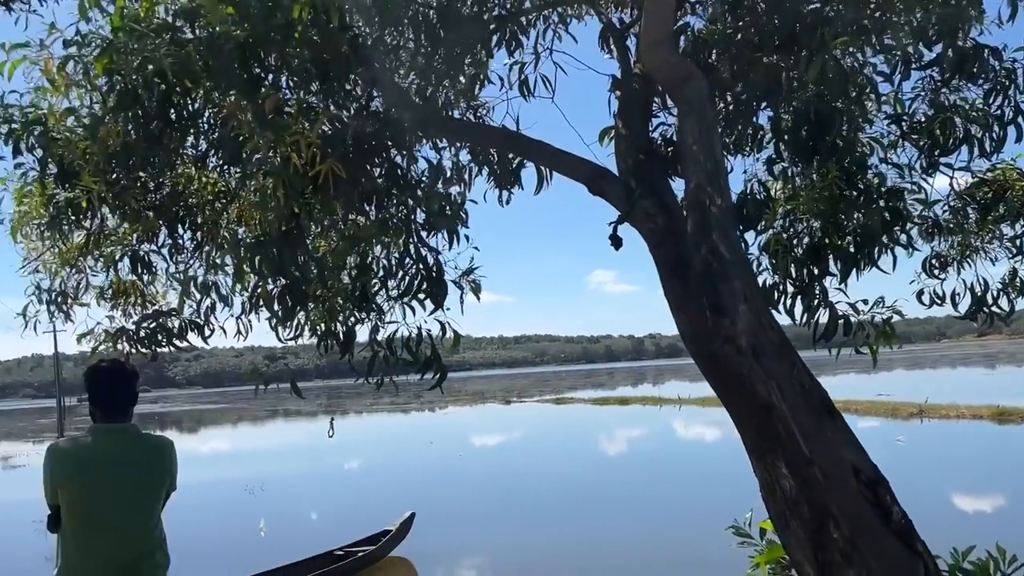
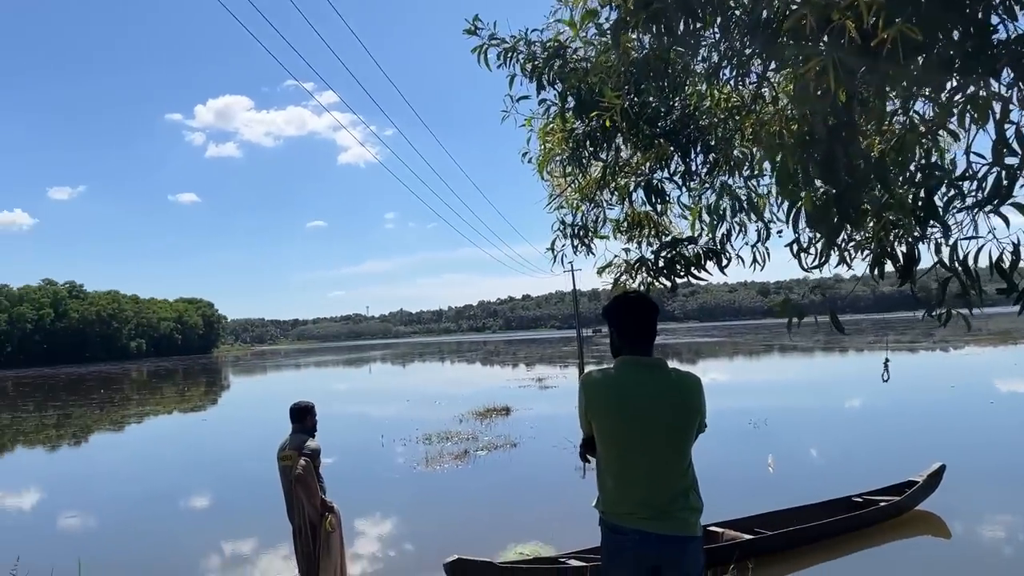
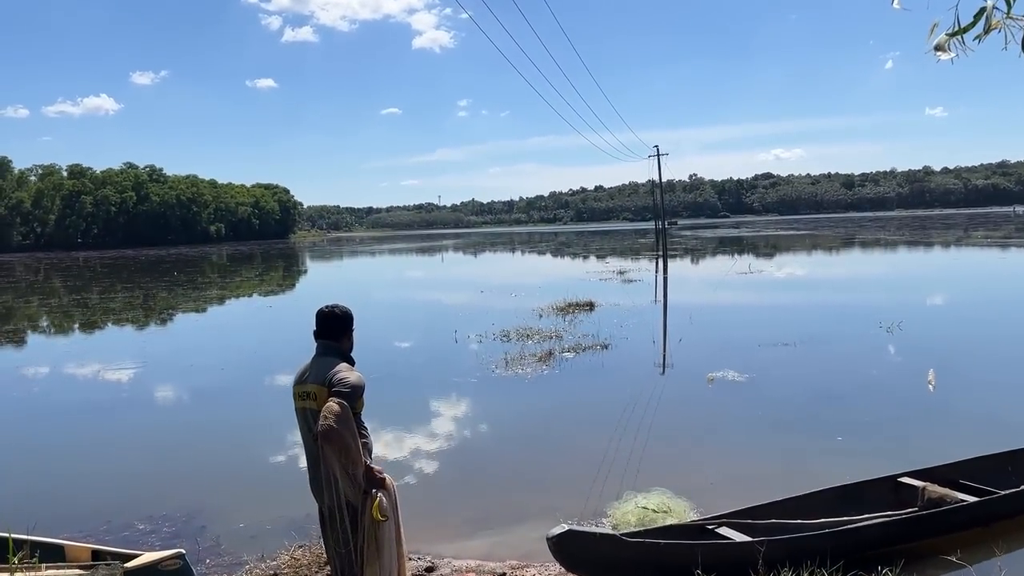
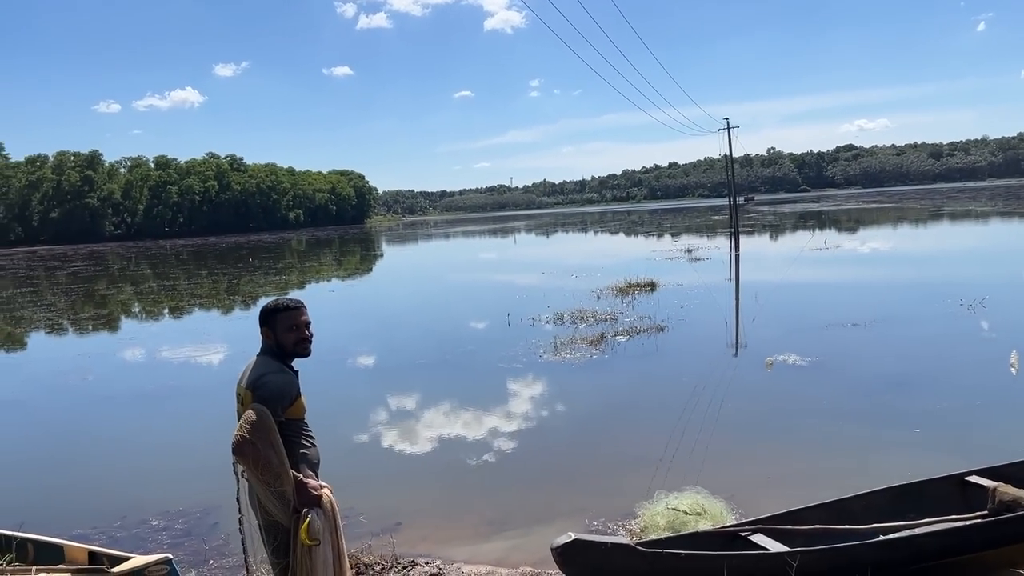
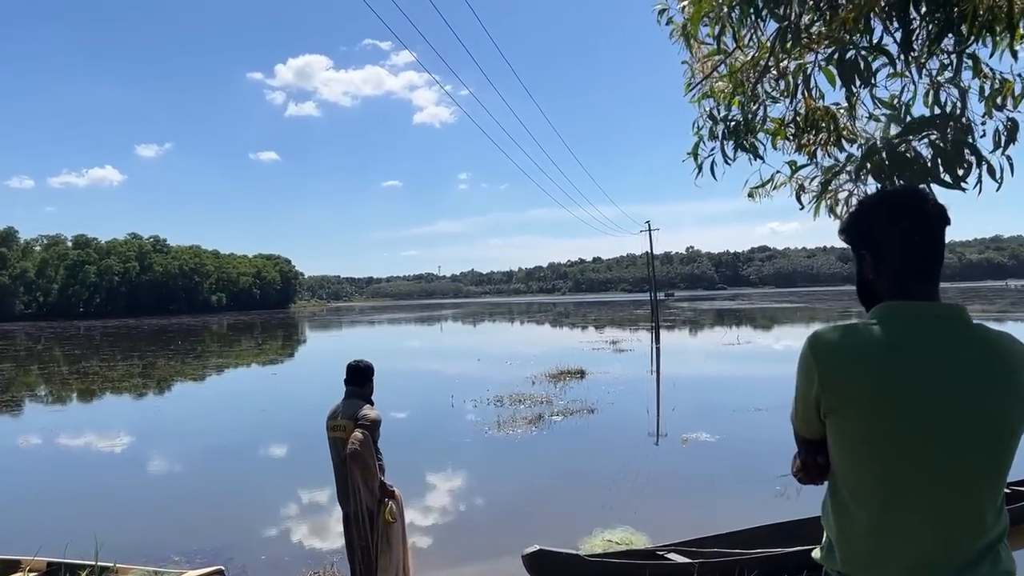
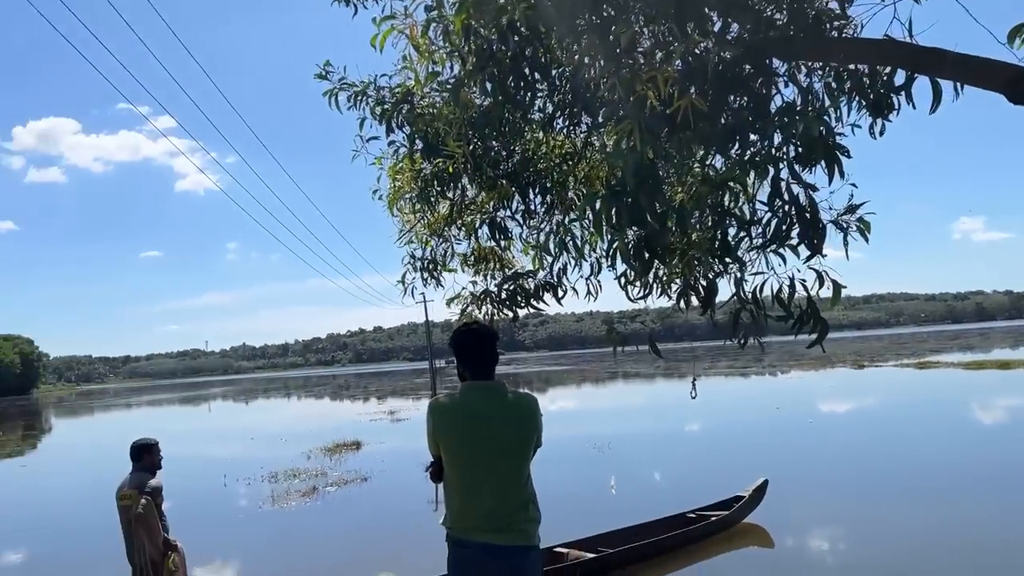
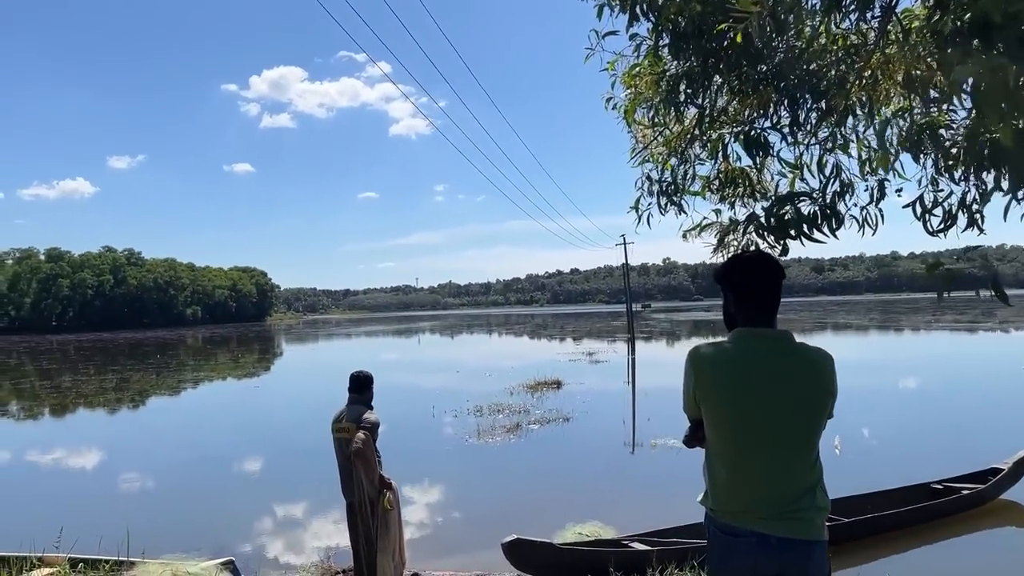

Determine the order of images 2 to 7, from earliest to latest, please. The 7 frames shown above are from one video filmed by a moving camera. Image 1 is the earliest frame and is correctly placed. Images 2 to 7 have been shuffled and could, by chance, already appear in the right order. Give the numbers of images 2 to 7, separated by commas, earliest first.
6, 2, 7, 5, 3, 4
